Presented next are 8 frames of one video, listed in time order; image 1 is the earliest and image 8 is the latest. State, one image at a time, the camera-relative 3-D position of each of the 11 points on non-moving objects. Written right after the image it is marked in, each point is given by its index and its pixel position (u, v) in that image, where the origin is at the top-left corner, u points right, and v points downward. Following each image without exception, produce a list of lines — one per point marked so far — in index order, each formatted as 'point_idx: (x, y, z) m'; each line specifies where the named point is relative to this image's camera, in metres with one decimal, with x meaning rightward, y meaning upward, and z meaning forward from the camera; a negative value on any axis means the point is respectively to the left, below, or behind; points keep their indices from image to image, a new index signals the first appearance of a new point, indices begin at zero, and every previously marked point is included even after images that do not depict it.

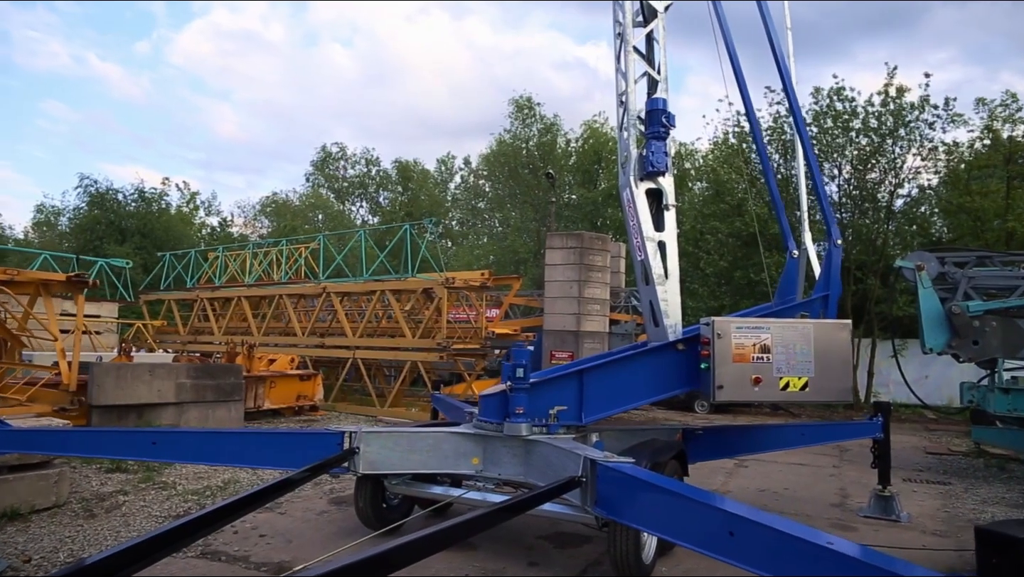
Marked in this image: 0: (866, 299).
0: (+10.7, -0.3, +20.2) m
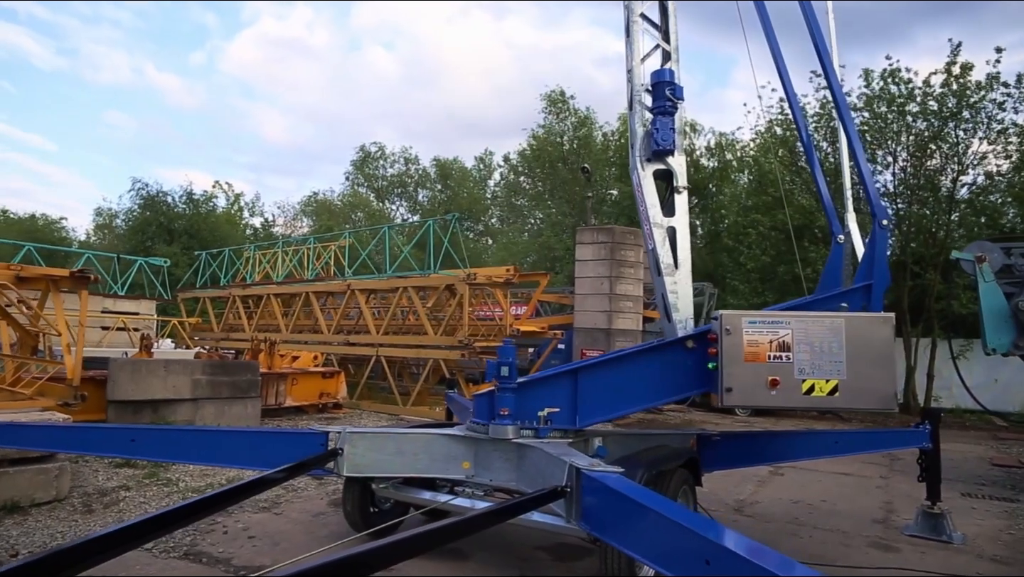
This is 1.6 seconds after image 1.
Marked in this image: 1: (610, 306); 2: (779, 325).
0: (+11.6, -0.2, +19.0) m
1: (+2.2, -0.4, +14.6) m
2: (+2.1, -0.3, +5.2) m
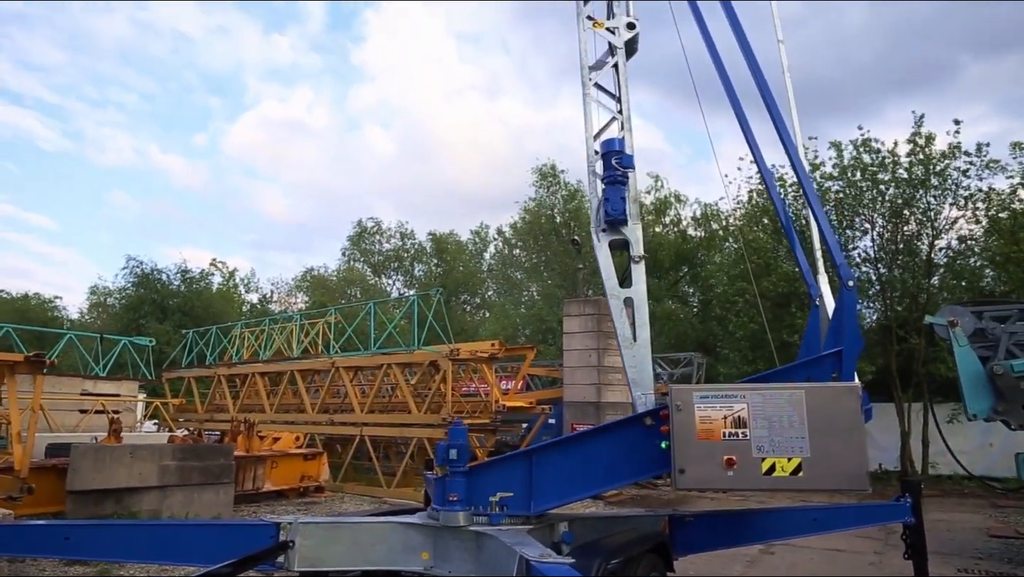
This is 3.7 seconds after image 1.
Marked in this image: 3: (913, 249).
0: (+11.3, -2.0, +18.7) m
1: (+1.9, -1.9, +14.4) m
2: (+1.7, -0.9, +5.1) m
3: (+10.8, +1.1, +17.8) m
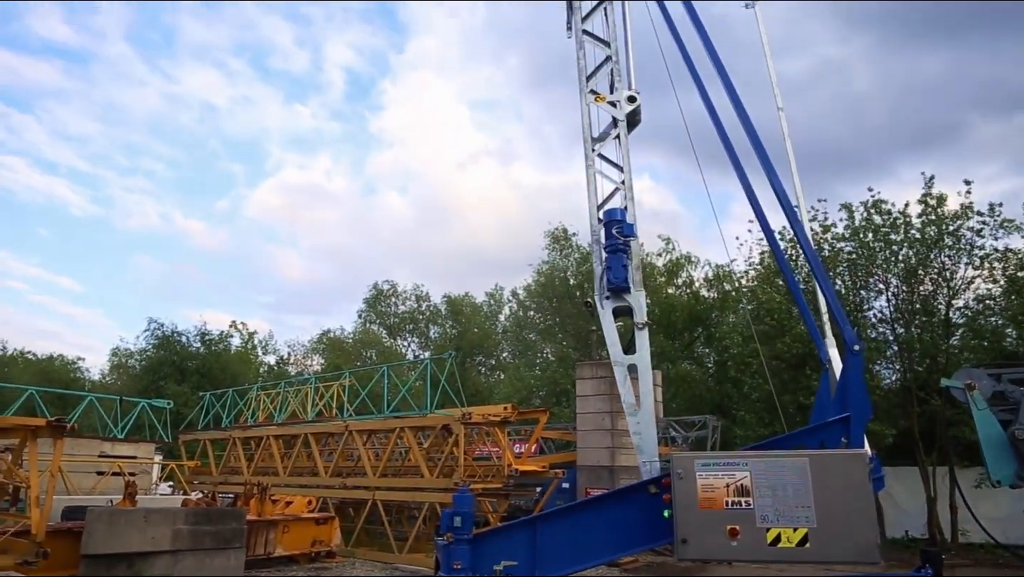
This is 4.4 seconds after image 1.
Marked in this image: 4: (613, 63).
0: (+11.7, -3.7, +18.4) m
1: (+2.1, -3.3, +14.3) m
2: (+1.8, -1.4, +5.2) m
3: (+11.1, -0.5, +17.7) m
4: (+1.6, +3.6, +10.8) m
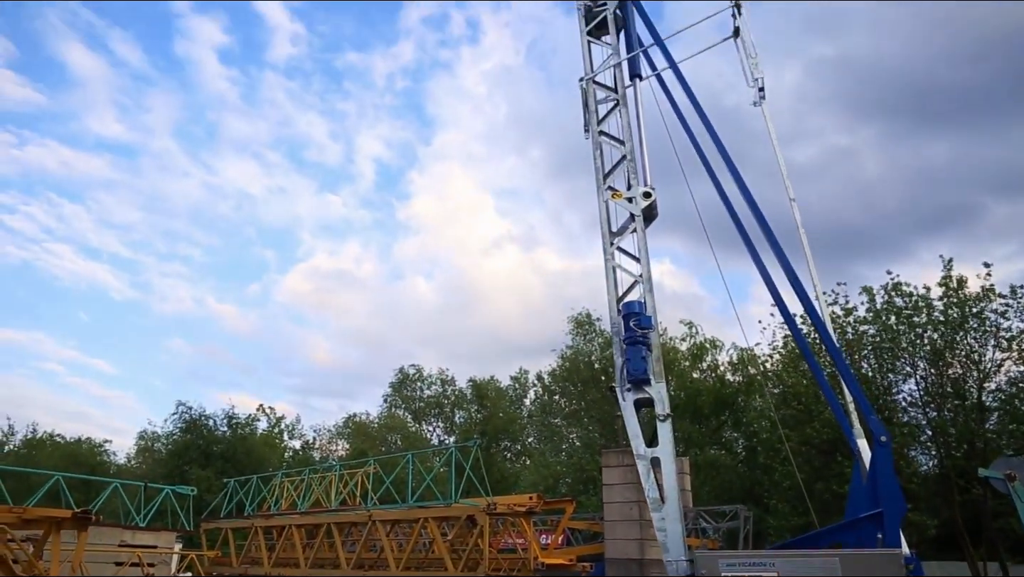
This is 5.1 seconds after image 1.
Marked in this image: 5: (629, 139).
0: (+12.4, -5.9, +17.5) m
1: (+2.7, -5.1, +13.8) m
2: (+1.9, -2.1, +5.0) m
3: (+11.8, -2.7, +17.3) m
4: (+2.0, +2.2, +11.3) m
5: (+2.1, +2.6, +11.6) m
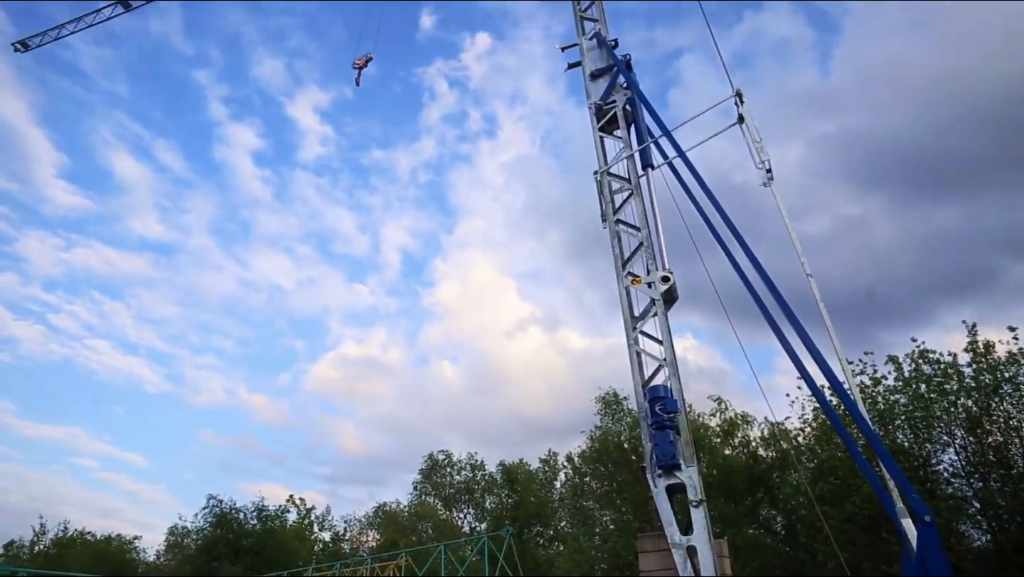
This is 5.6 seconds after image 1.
0: (+13.3, -7.6, +16.7) m
1: (+3.4, -6.7, +13.5) m
2: (+2.2, -2.8, +5.1) m
3: (+12.5, -4.4, +16.8) m
4: (+2.4, +0.7, +11.8) m
5: (+2.4, +1.1, +12.2) m
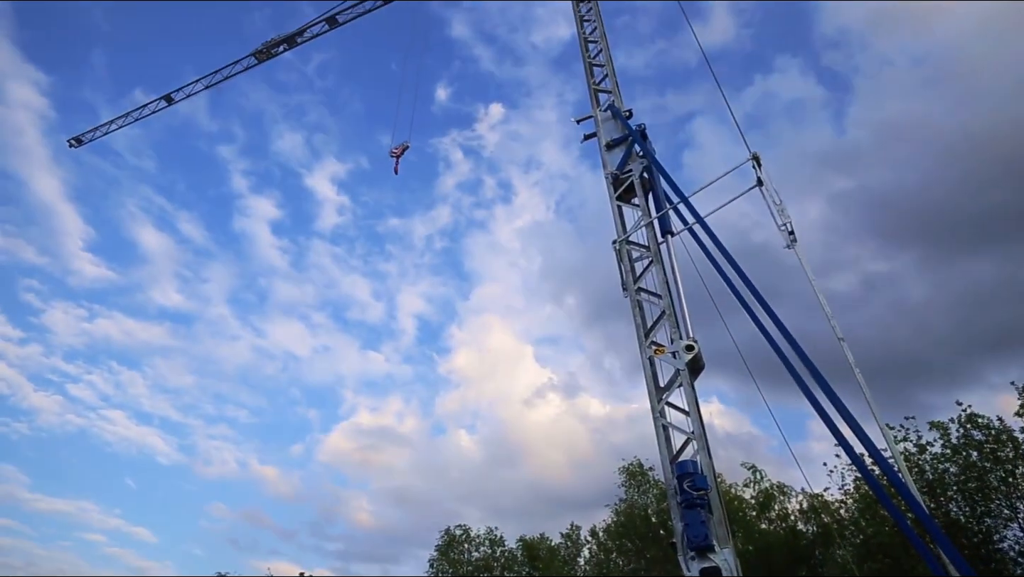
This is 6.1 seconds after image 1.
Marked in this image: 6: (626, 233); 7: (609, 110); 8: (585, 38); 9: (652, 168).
0: (+13.8, -9.0, +15.1) m
1: (+3.9, -8.0, +12.2) m
2: (+2.5, -3.3, +4.3) m
3: (+13.0, -5.8, +15.6) m
4: (+2.7, -0.4, +11.3) m
5: (+2.8, 0.0, +11.7) m
6: (+2.2, +1.1, +12.9) m
7: (+2.3, +4.2, +15.6) m
8: (+1.9, +6.5, +17.2) m
9: (+3.0, +2.6, +14.3) m
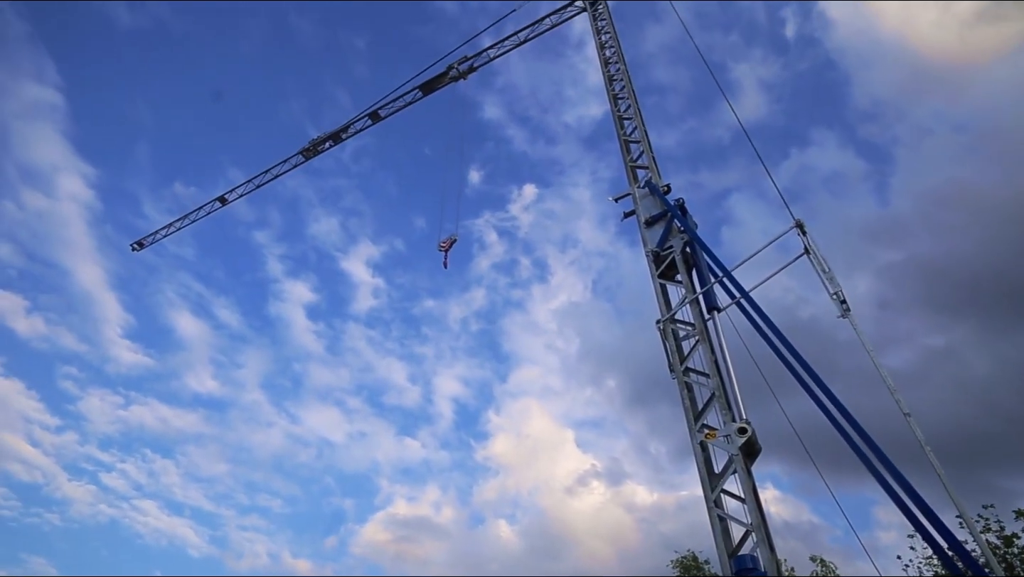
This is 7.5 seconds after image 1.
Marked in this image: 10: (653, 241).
0: (+14.8, -10.3, +12.6) m
1: (+4.7, -9.2, +10.4) m
2: (+2.8, -3.6, +3.2) m
3: (+14.0, -7.3, +13.5) m
4: (+3.4, -1.6, +10.5) m
5: (+3.5, -1.3, +10.9) m
6: (+3.0, -0.3, +12.3) m
7: (+3.1, +2.4, +15.4) m
8: (+2.8, +4.5, +17.2) m
9: (+3.8, +1.0, +13.8) m
10: (+3.1, +1.1, +14.5) m
